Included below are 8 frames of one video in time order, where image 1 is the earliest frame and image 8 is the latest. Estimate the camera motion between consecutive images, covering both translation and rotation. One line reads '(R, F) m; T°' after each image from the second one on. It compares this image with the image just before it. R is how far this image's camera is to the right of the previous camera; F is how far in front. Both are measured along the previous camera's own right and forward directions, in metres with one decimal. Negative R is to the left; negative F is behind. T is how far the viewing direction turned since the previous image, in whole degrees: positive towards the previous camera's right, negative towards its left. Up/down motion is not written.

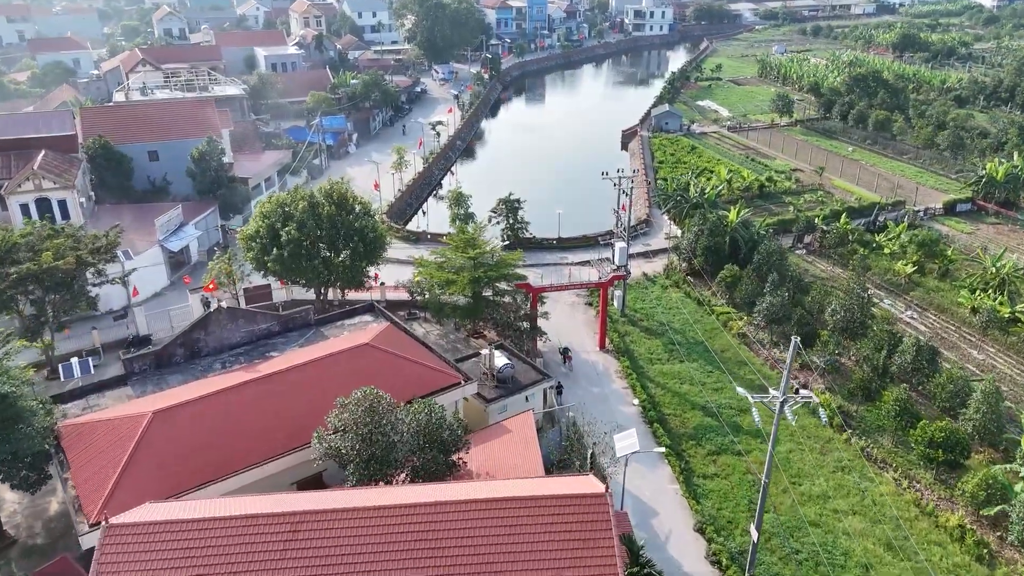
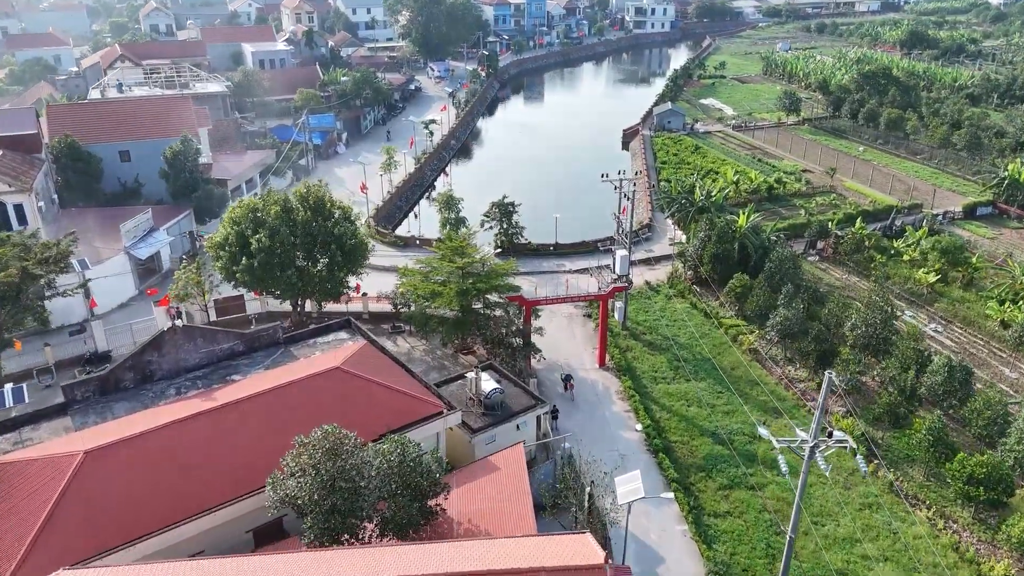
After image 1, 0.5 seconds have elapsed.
(+0.3, +2.2) m; 0°
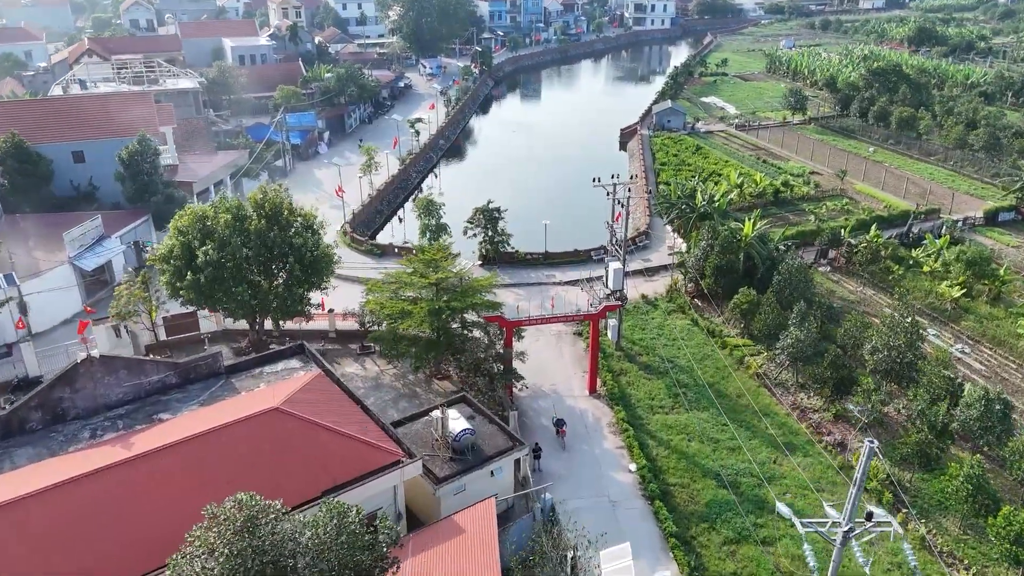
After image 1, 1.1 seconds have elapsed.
(+0.6, +2.7) m; 0°
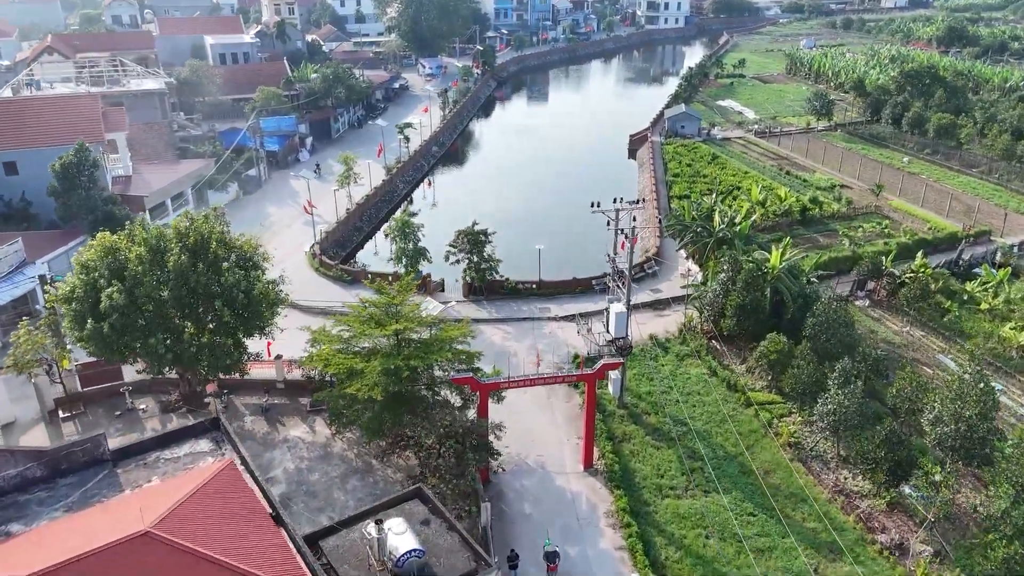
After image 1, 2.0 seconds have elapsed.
(+0.8, +4.2) m; -1°
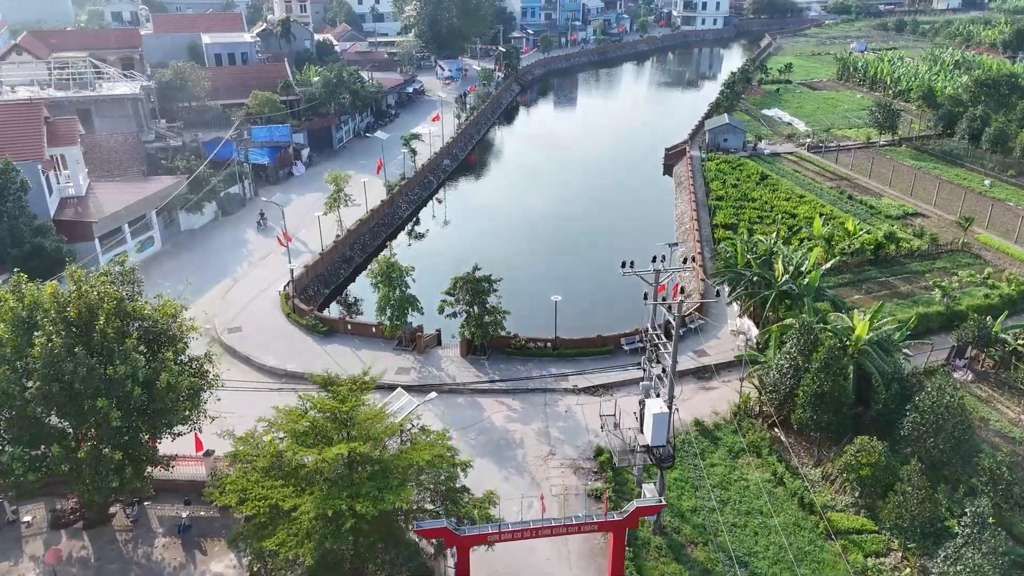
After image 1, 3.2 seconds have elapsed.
(+0.5, +5.2) m; -2°
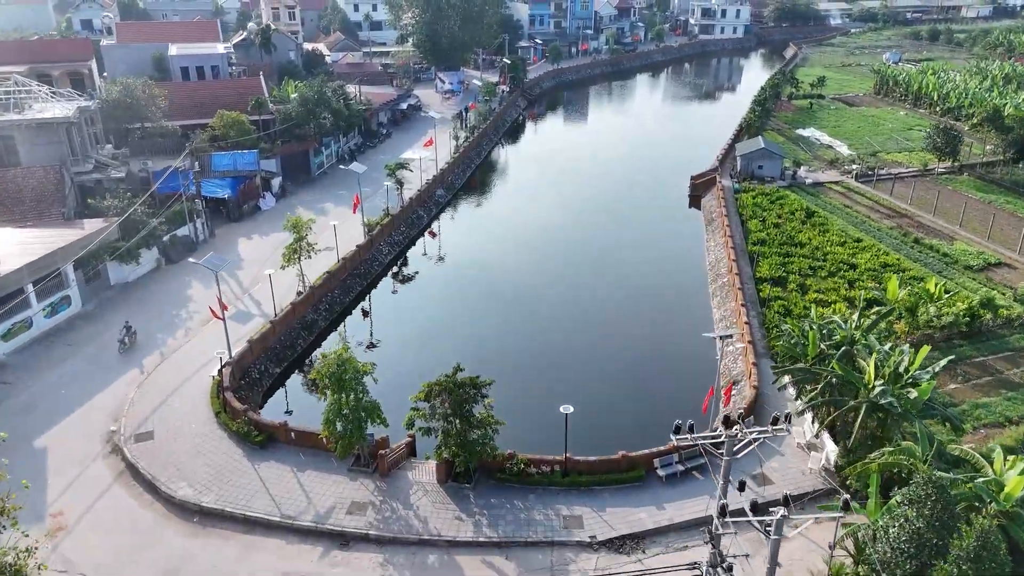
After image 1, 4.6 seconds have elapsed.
(+0.3, +5.7) m; -1°
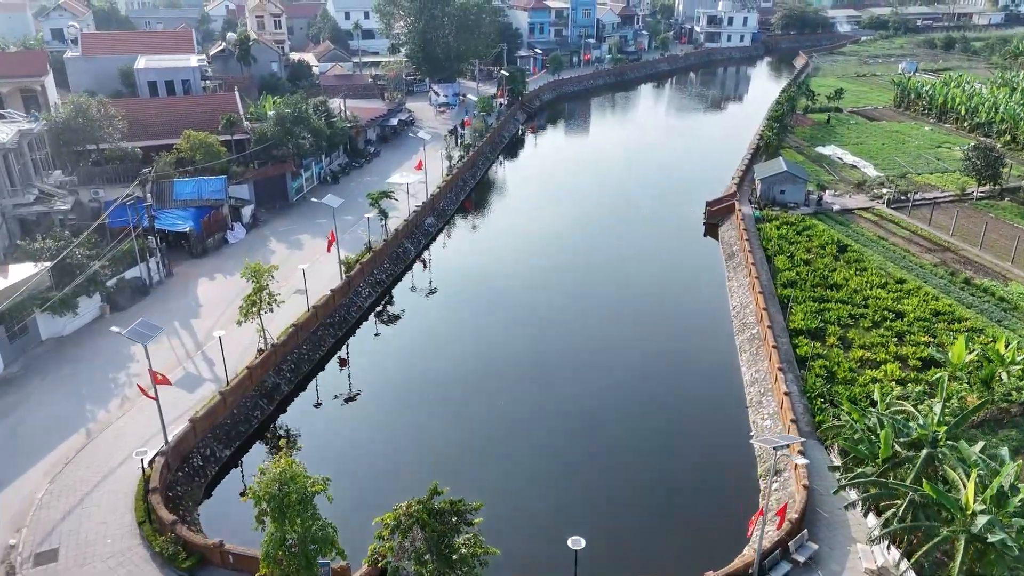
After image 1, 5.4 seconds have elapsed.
(+0.1, +3.6) m; 0°
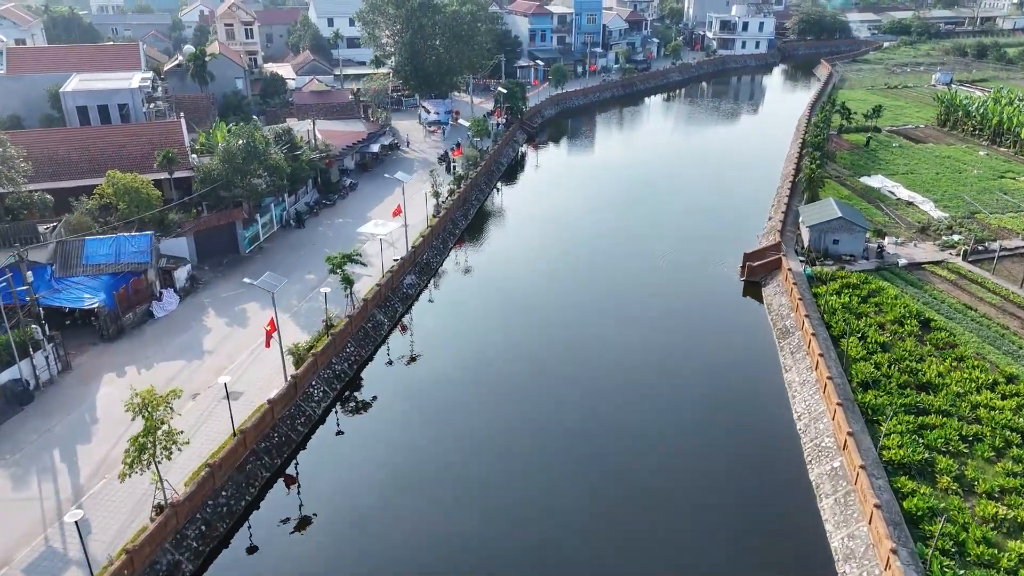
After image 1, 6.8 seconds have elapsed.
(+0.1, +6.2) m; 0°
